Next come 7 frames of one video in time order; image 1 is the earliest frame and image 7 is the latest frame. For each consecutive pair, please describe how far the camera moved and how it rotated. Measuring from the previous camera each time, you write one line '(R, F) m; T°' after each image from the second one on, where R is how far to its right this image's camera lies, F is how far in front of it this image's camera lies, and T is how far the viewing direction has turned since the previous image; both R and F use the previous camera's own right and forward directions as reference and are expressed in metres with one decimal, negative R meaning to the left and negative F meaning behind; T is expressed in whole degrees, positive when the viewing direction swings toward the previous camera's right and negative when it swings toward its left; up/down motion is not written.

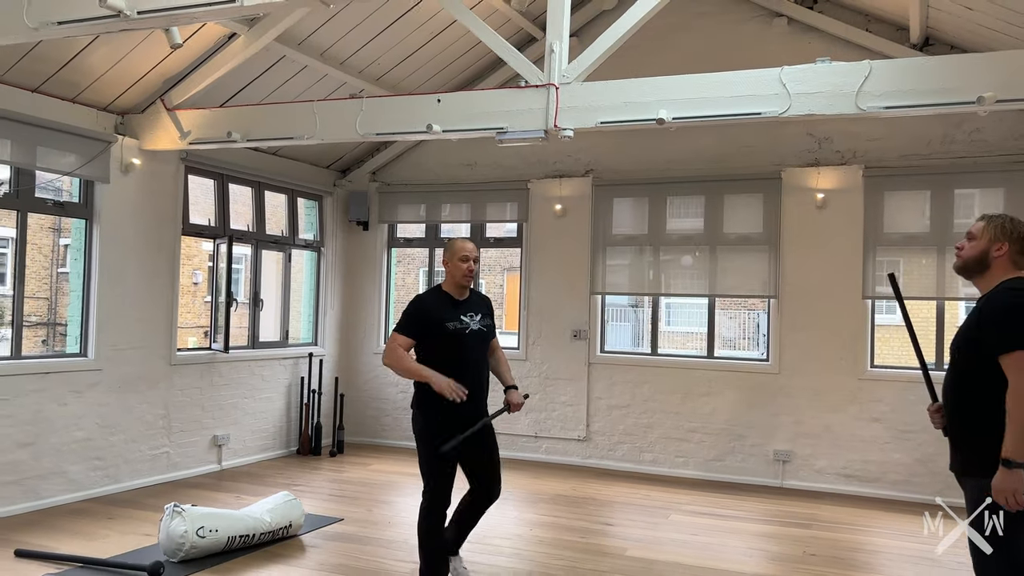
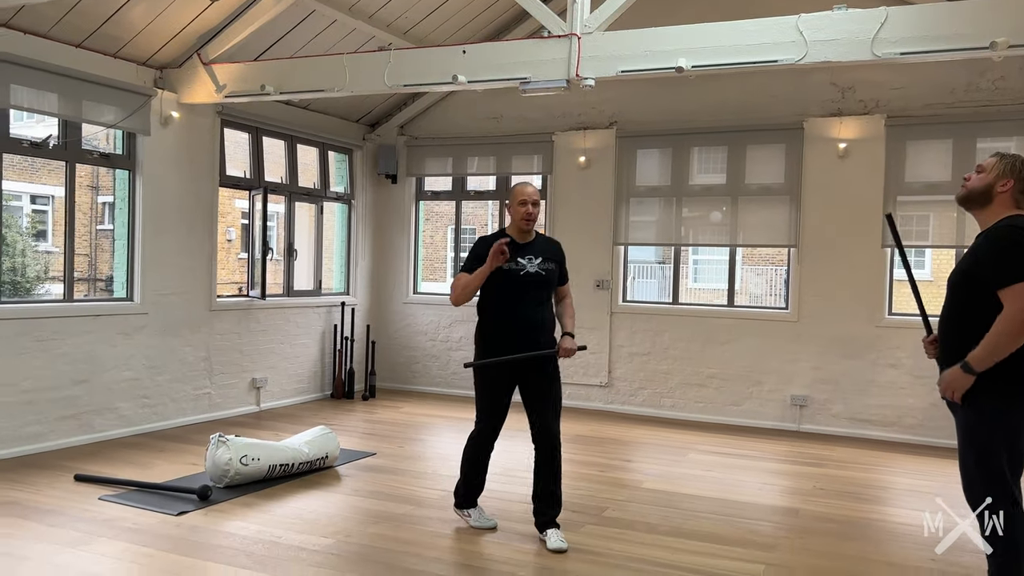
(0.0, -0.2) m; -2°
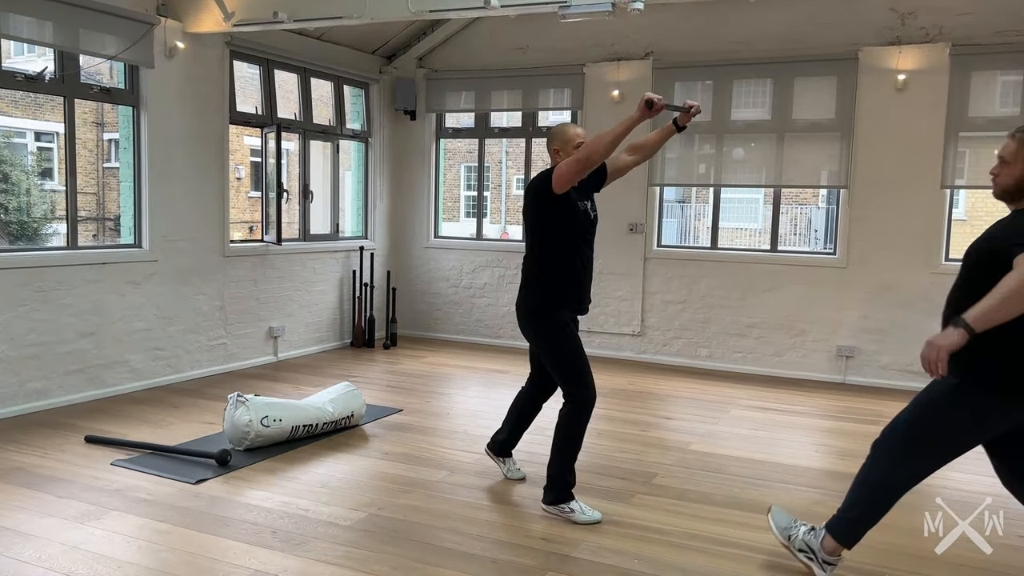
(-0.1, +0.4) m; -1°
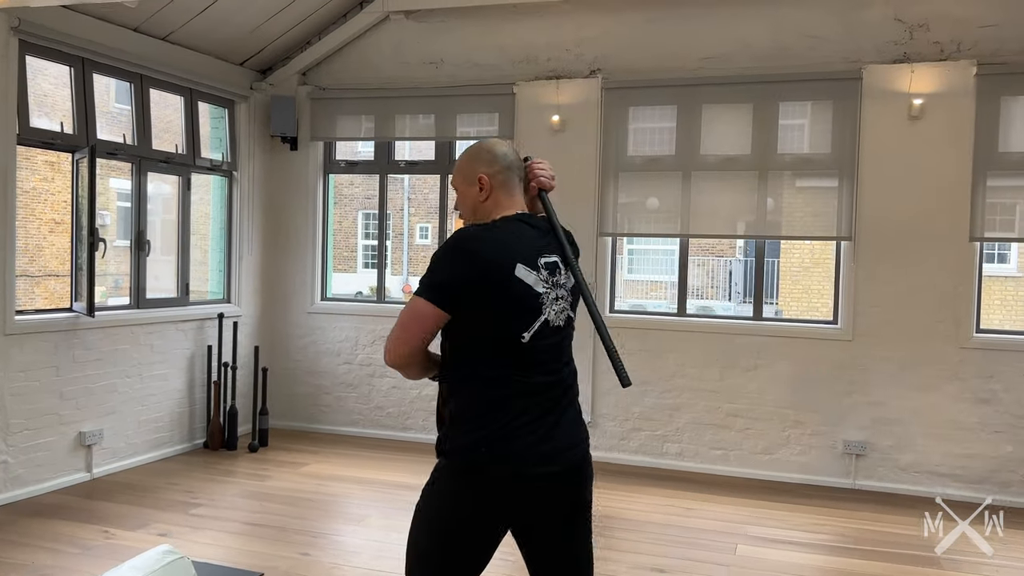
(-0.1, +1.5) m; +7°
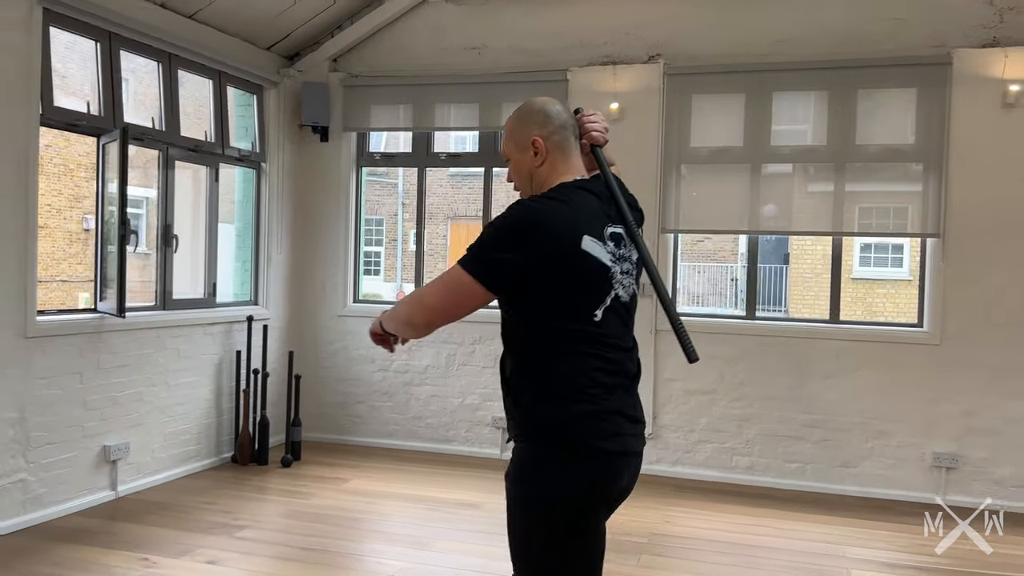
(-0.4, +0.4) m; +1°
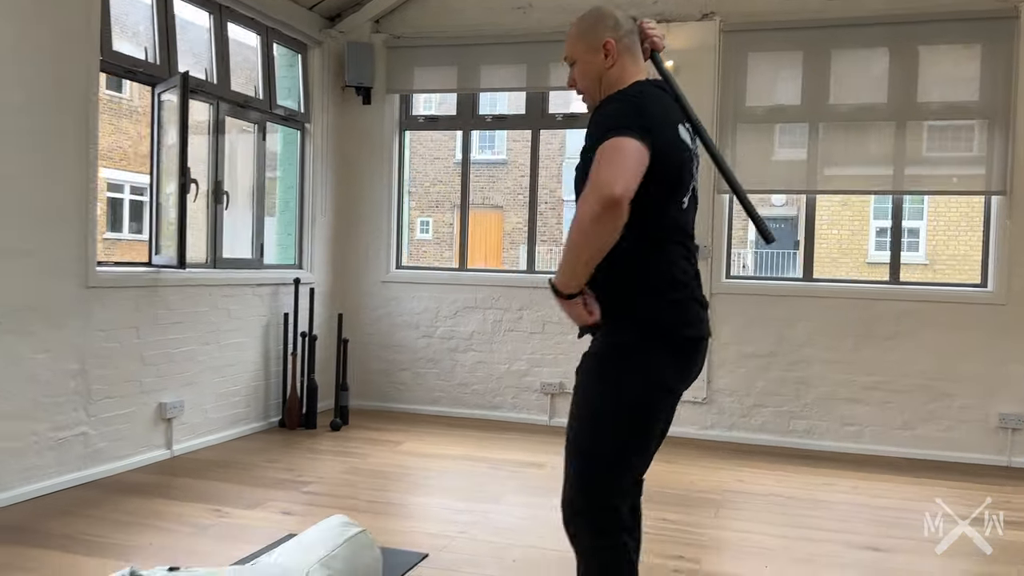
(-0.3, +0.1) m; 0°
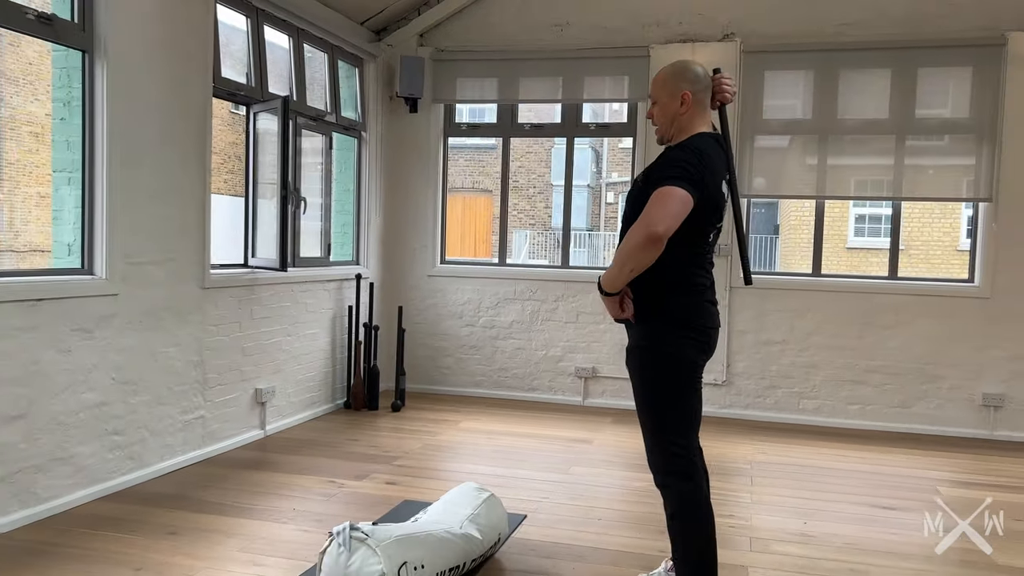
(-0.4, -0.5) m; +2°
